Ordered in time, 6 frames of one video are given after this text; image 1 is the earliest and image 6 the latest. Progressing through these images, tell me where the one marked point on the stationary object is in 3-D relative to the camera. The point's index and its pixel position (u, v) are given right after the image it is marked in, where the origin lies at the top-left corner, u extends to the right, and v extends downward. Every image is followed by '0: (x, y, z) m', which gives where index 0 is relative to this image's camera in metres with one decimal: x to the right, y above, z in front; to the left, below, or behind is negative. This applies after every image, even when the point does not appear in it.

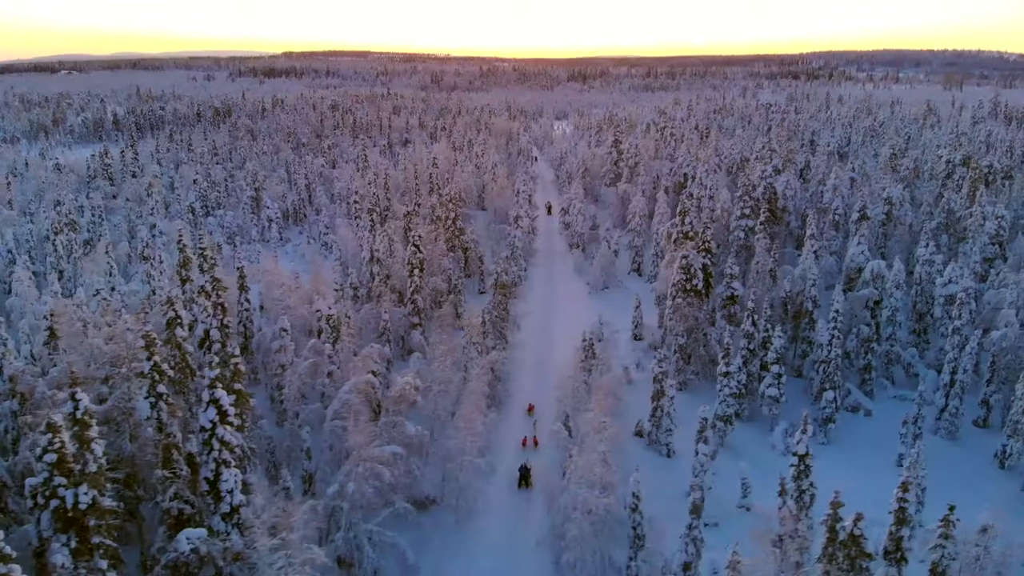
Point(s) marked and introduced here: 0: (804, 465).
0: (+7.8, -4.8, +19.9) m
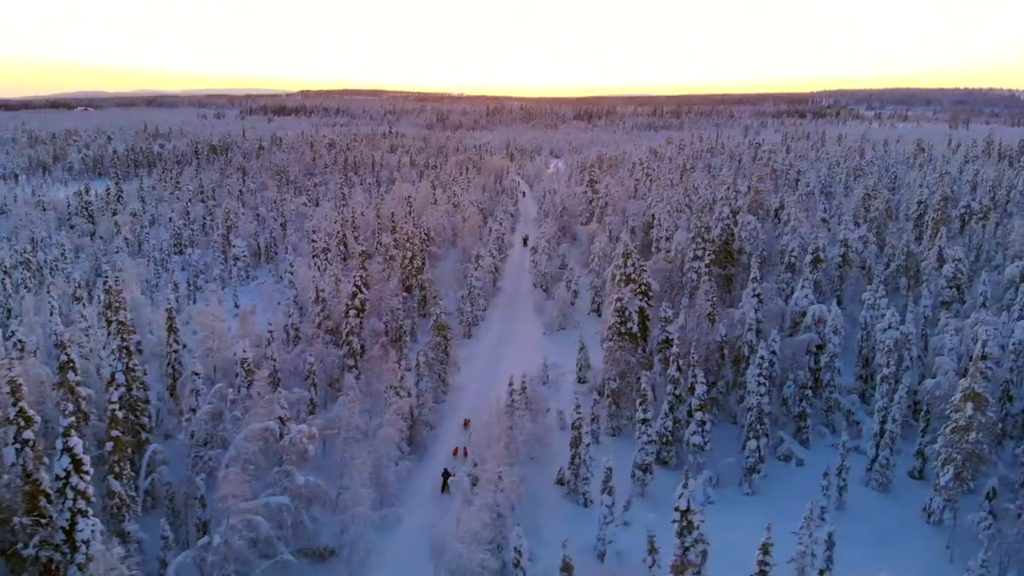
0: (+4.5, -6.0, +19.1) m
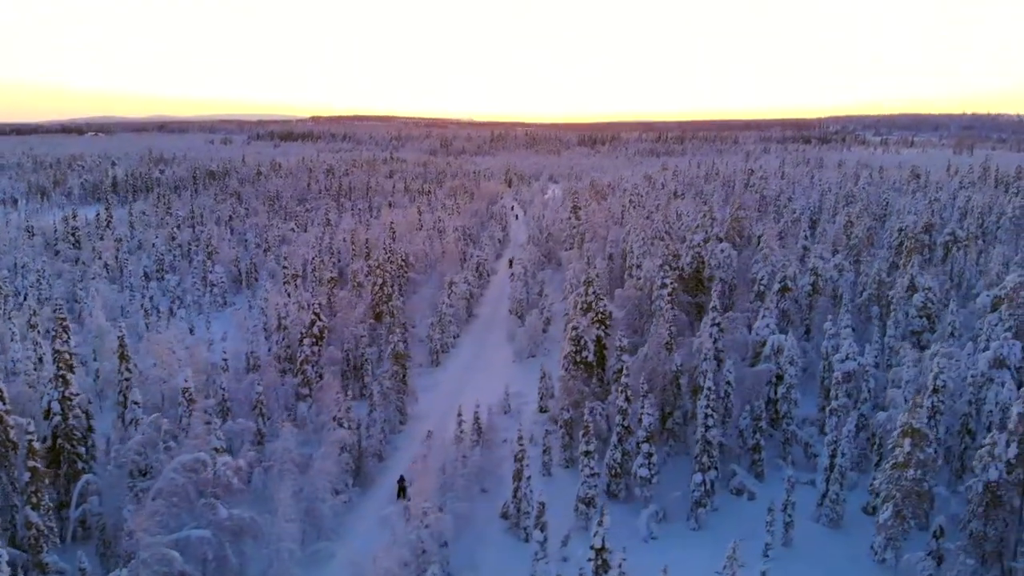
0: (+2.3, -6.9, +18.6) m
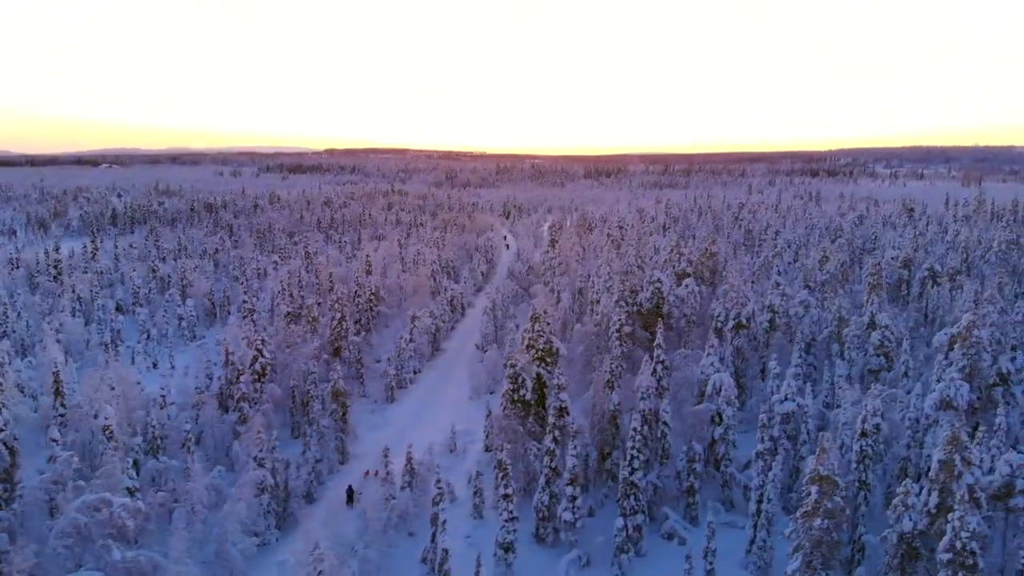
0: (-0.8, -7.9, +18.0) m
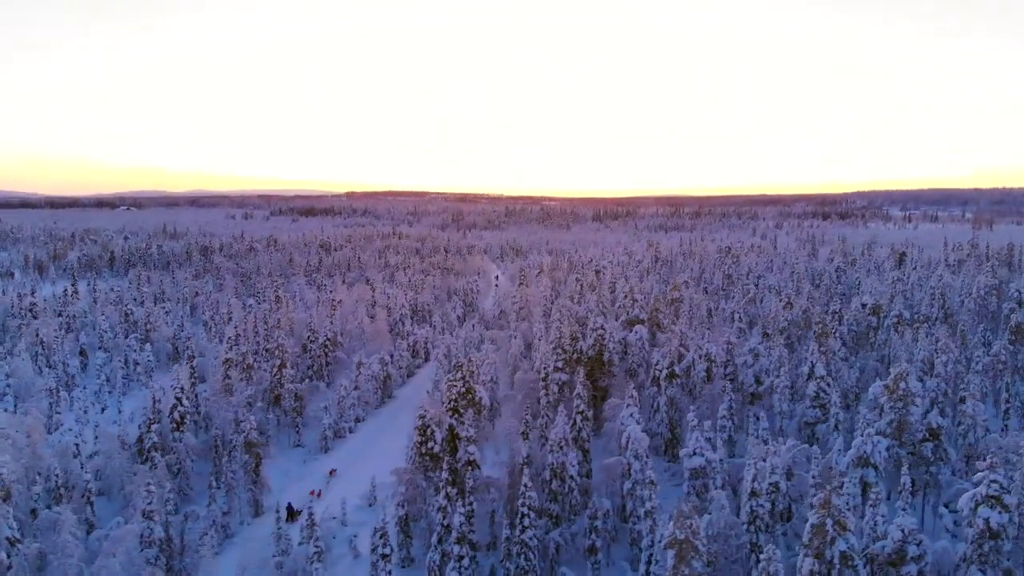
0: (-5.1, -9.2, +17.2) m
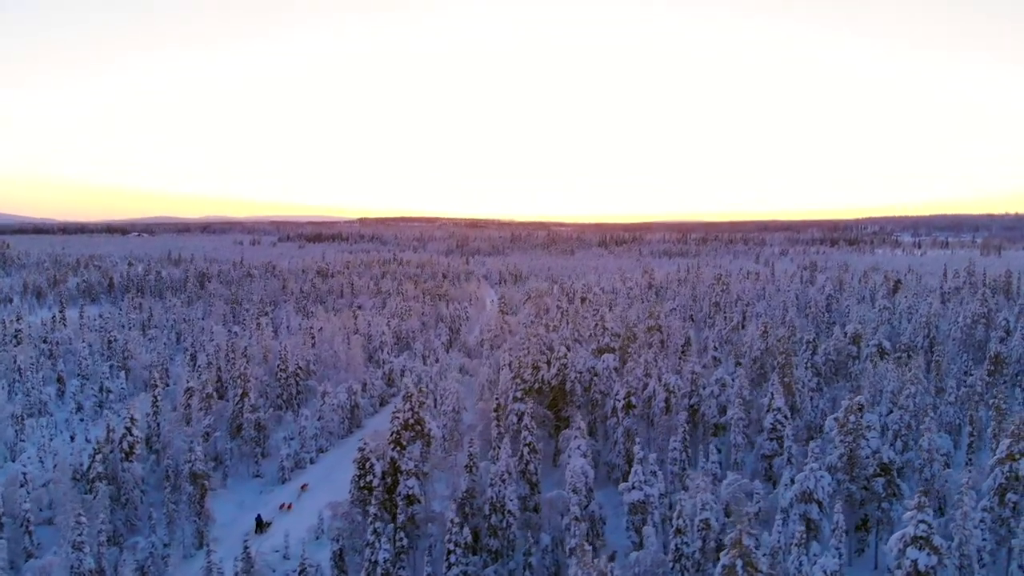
0: (-7.8, -10.0, +16.8) m
